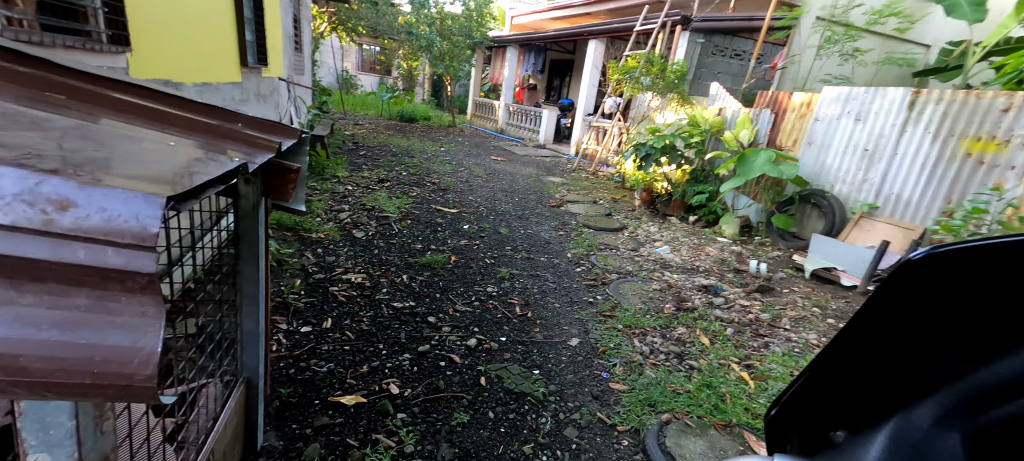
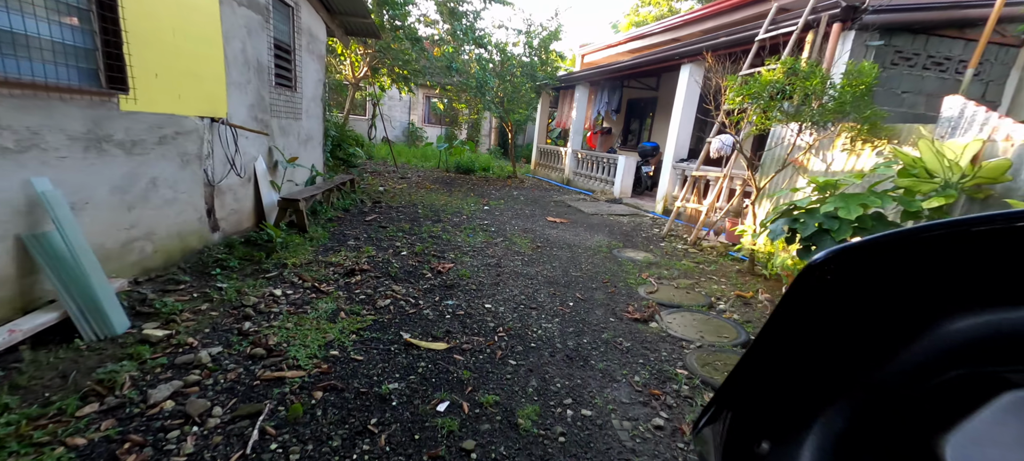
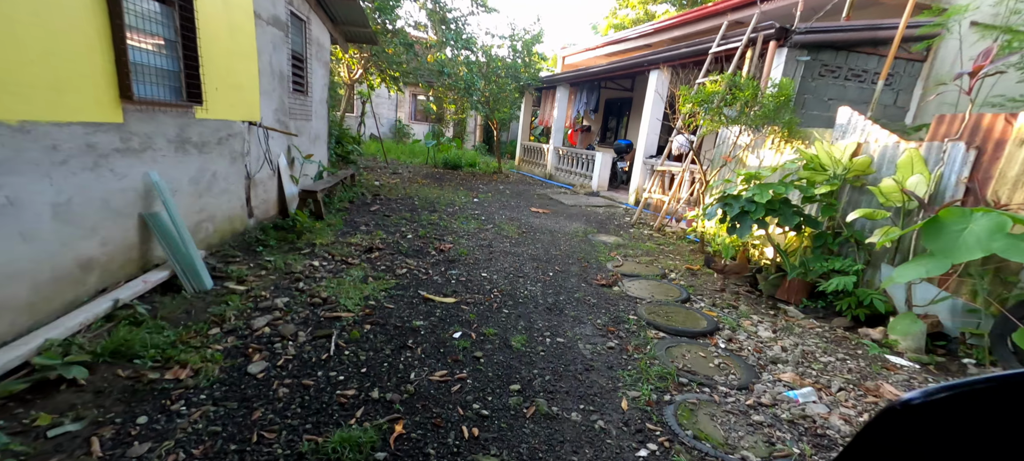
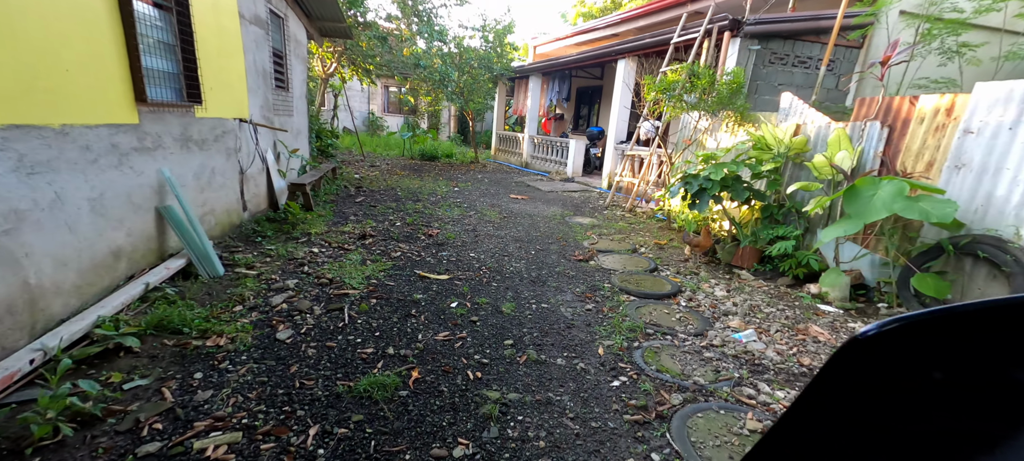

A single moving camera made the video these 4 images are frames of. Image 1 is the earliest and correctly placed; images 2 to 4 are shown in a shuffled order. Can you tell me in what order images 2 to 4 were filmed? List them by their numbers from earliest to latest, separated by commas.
4, 3, 2
